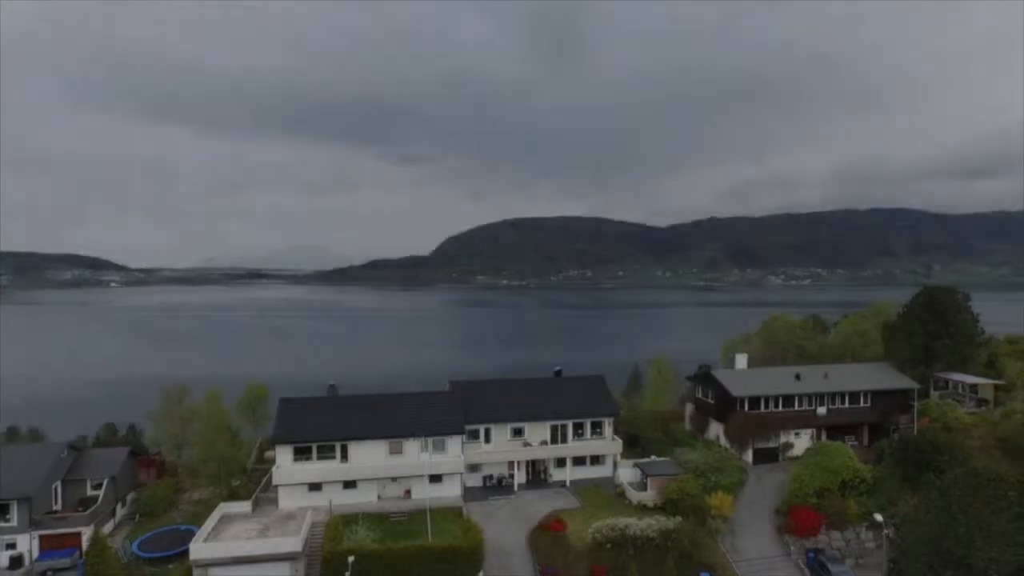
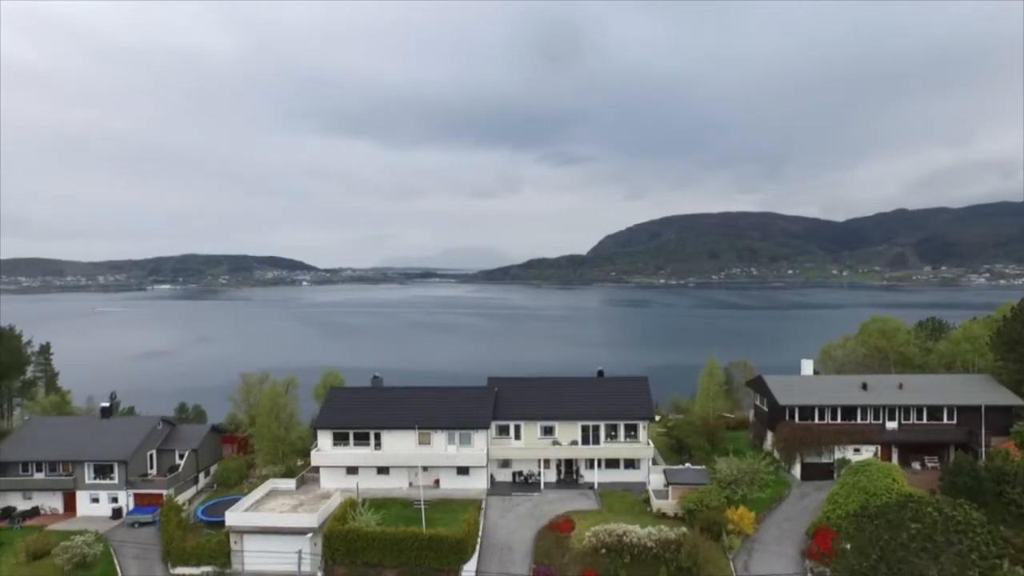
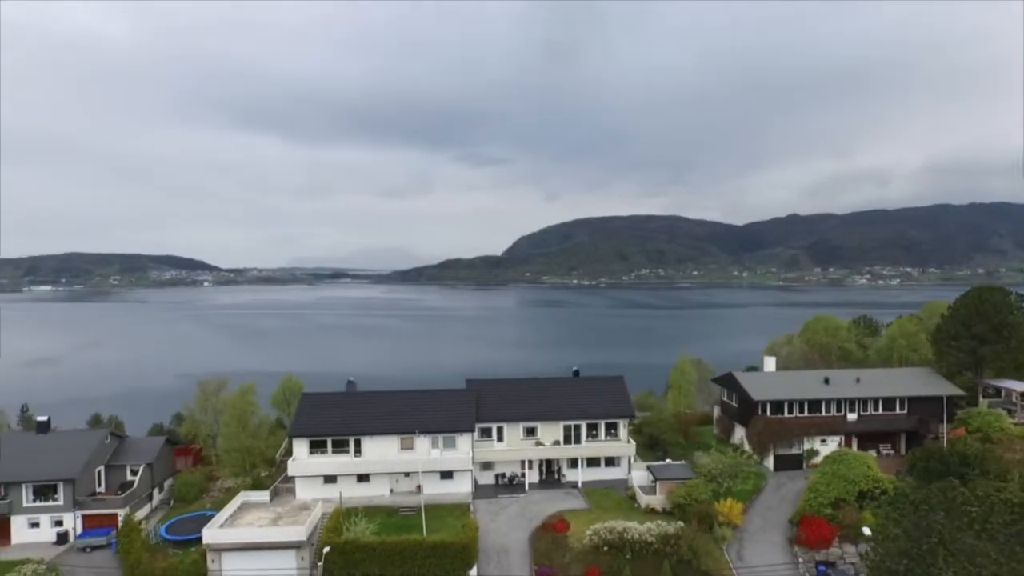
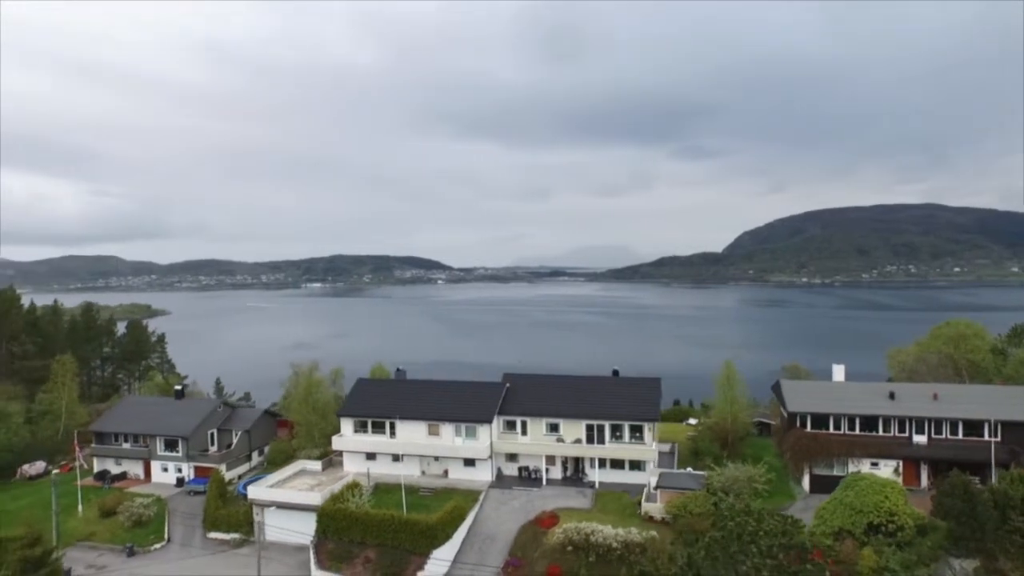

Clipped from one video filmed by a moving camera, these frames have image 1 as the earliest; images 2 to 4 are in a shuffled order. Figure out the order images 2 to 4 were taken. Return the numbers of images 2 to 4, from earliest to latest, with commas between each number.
3, 2, 4
